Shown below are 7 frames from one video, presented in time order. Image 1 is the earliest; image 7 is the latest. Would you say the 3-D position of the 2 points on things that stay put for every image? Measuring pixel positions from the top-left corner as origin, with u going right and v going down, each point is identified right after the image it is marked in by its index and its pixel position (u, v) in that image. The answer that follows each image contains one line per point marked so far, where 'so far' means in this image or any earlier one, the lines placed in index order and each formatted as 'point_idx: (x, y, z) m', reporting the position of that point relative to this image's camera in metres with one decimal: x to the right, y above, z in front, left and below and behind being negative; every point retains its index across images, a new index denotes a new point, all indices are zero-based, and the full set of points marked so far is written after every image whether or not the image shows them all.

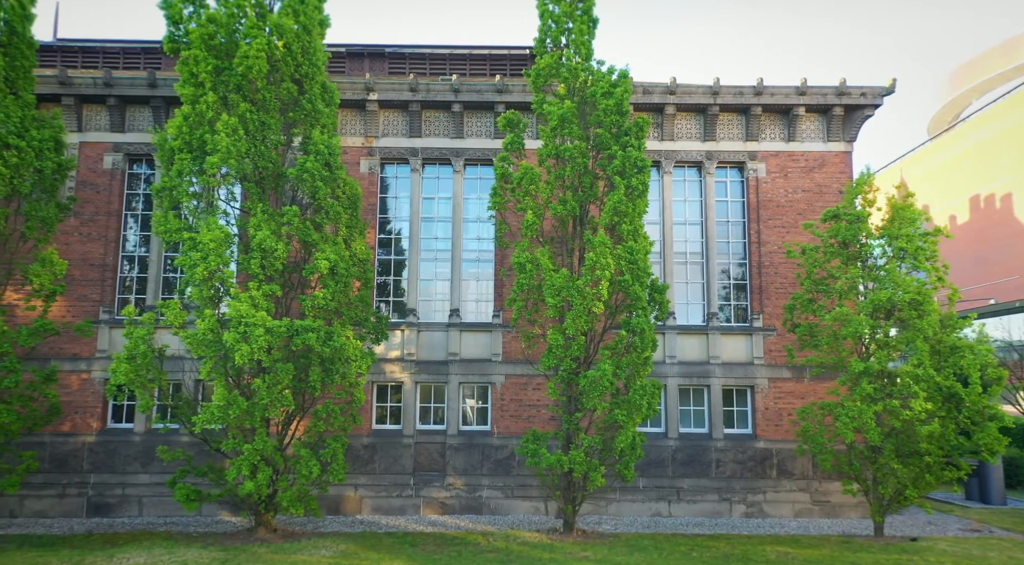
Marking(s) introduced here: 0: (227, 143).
0: (-4.8, +2.3, +12.1) m
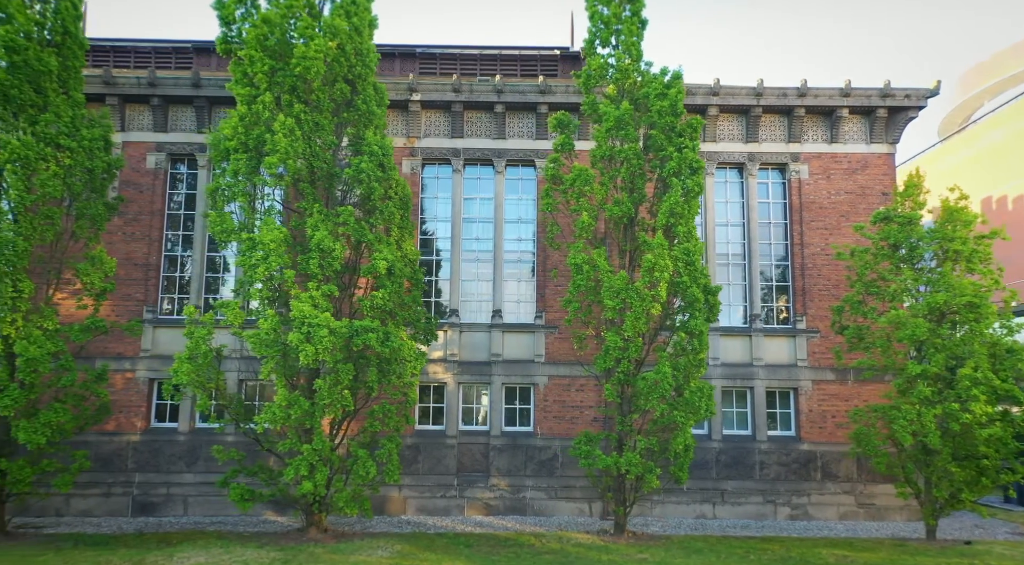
0: (-3.8, +2.3, +12.1) m
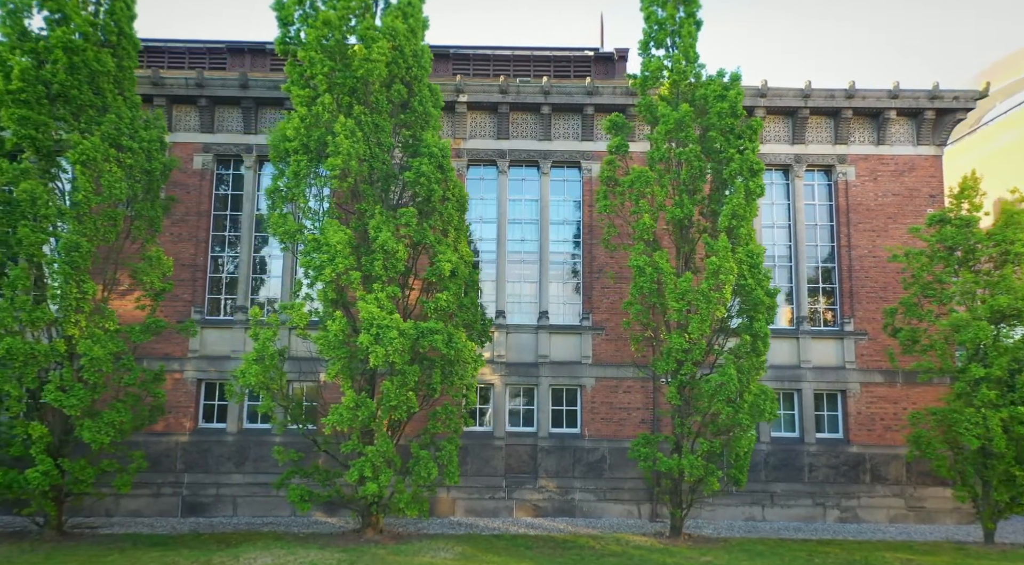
0: (-2.8, +2.3, +12.1) m
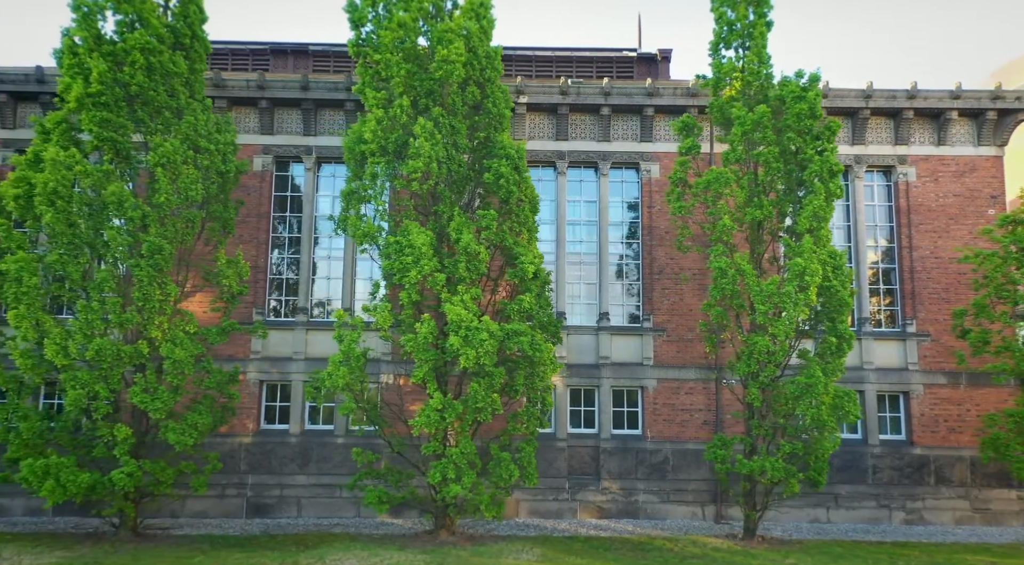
0: (-1.4, +2.3, +12.1) m
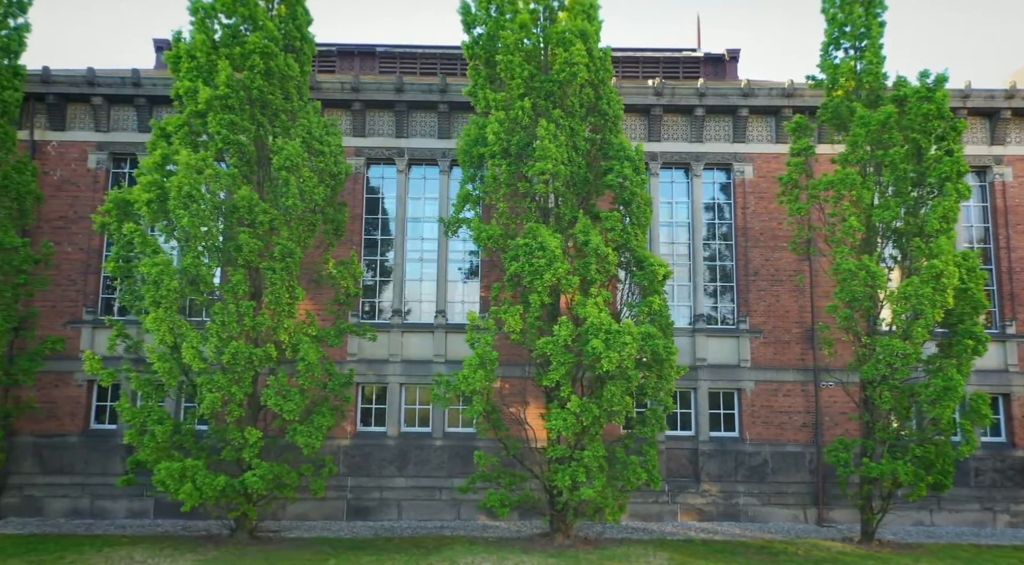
0: (+0.7, +2.2, +12.1) m
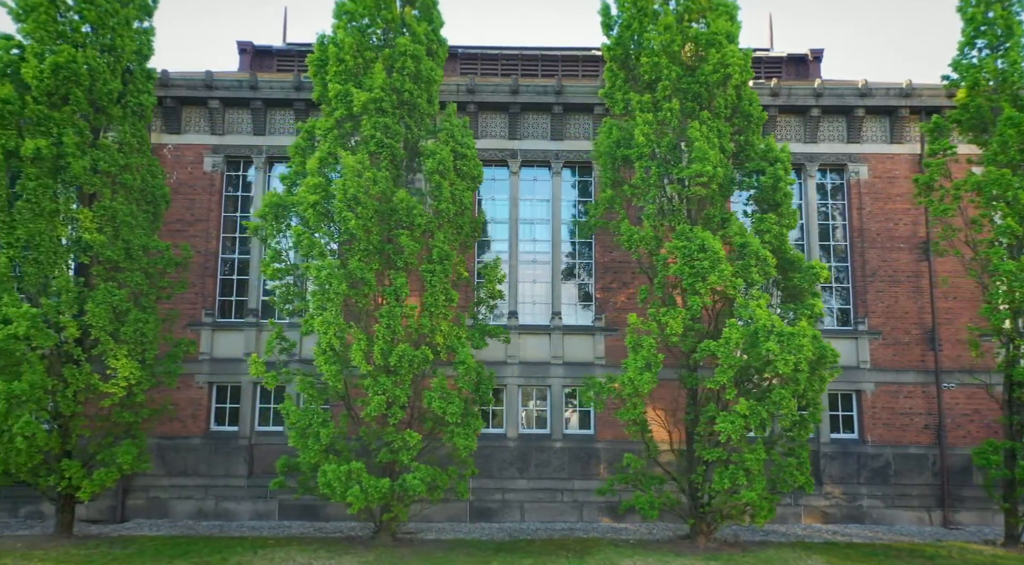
0: (+3.2, +2.2, +12.1) m
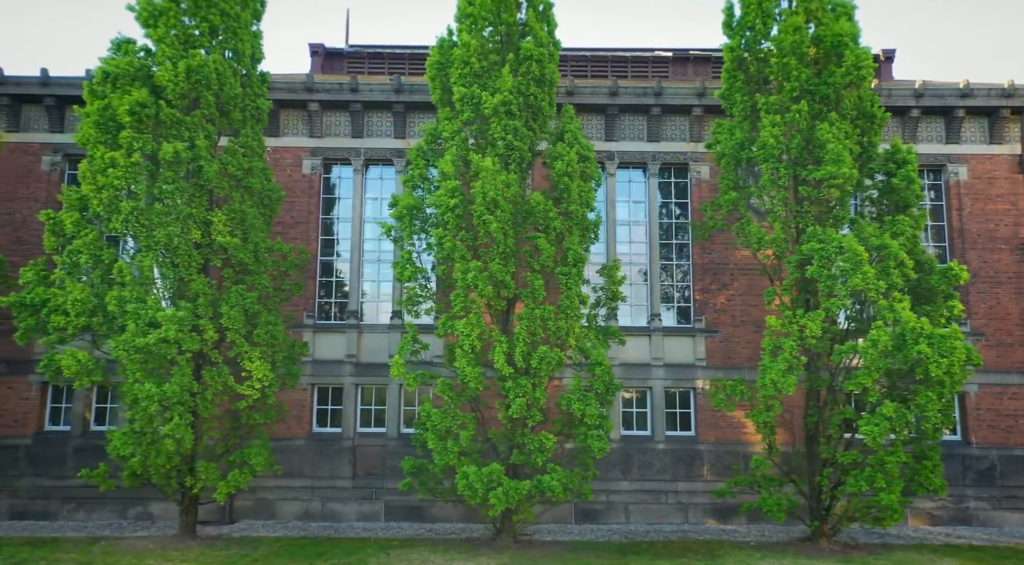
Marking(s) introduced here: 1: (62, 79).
0: (+5.4, +2.2, +12.1) m
1: (-10.0, +4.5, +16.0) m
